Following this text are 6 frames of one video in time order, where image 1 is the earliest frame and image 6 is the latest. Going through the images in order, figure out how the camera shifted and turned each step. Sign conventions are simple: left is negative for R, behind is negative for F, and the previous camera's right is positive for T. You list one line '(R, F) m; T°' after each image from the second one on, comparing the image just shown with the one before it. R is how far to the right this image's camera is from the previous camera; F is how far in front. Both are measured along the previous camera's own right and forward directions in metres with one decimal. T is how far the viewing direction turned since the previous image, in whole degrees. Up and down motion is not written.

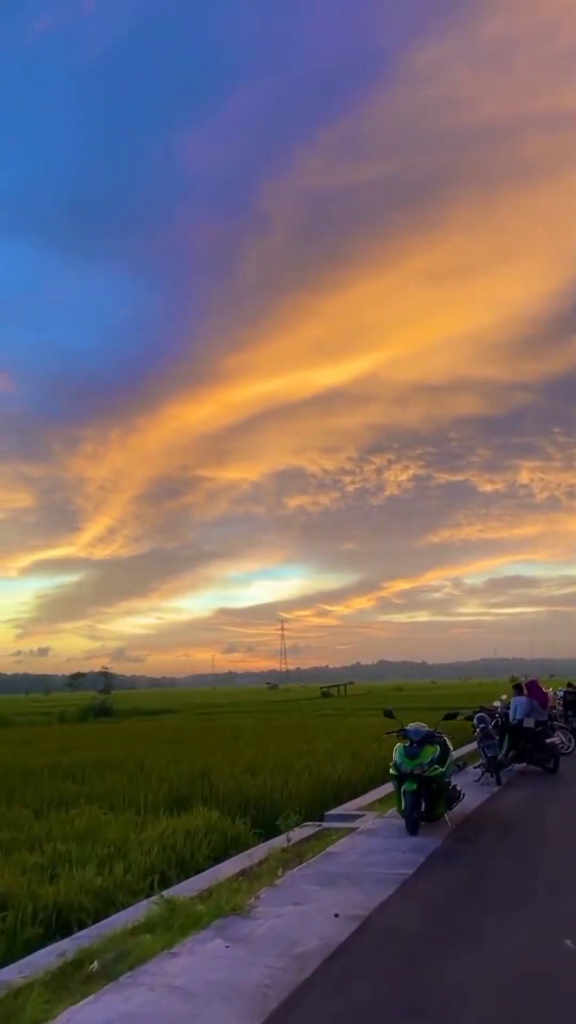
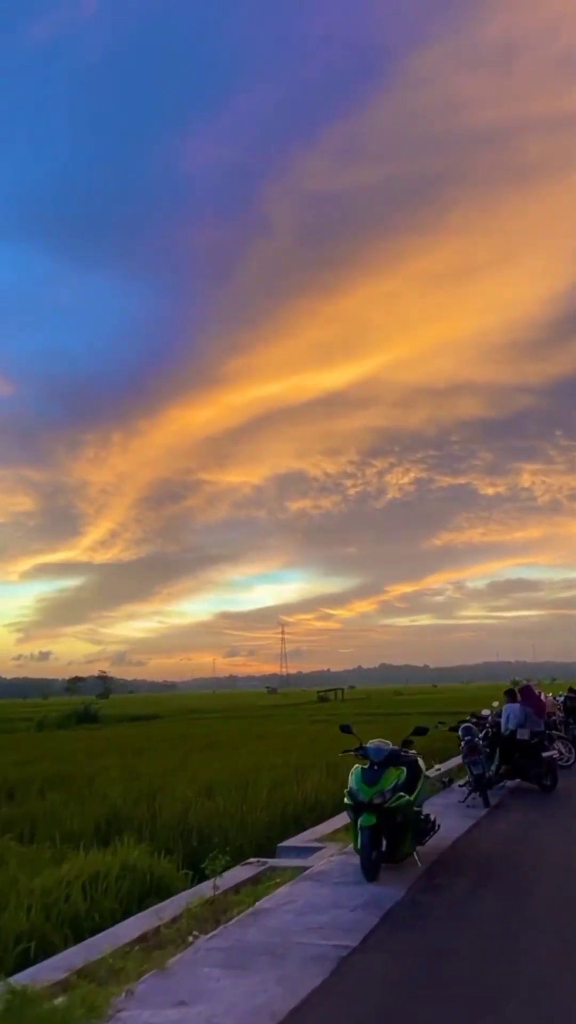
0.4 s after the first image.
(+0.6, +1.9) m; 0°
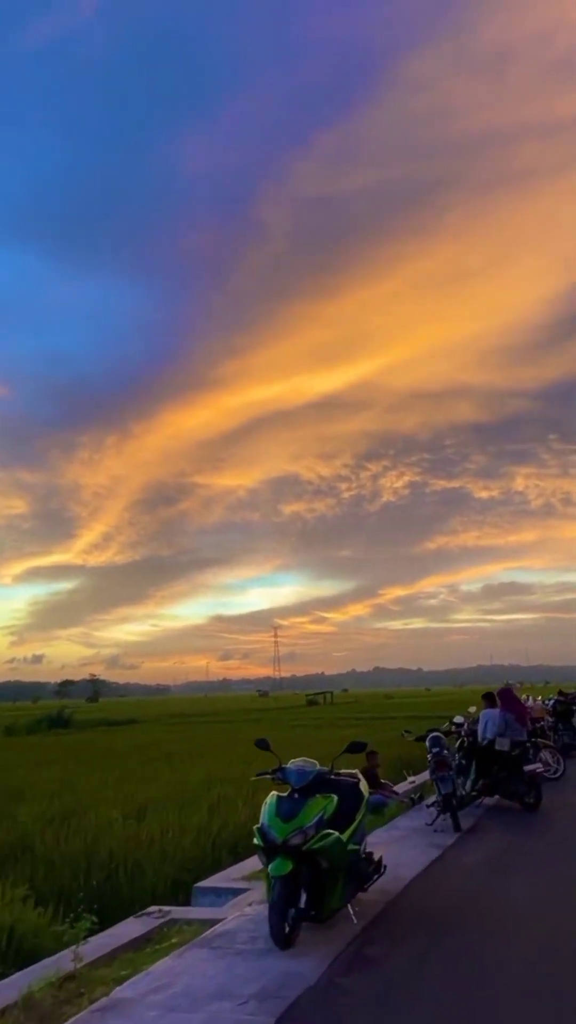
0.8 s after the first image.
(+0.6, +1.9) m; 0°
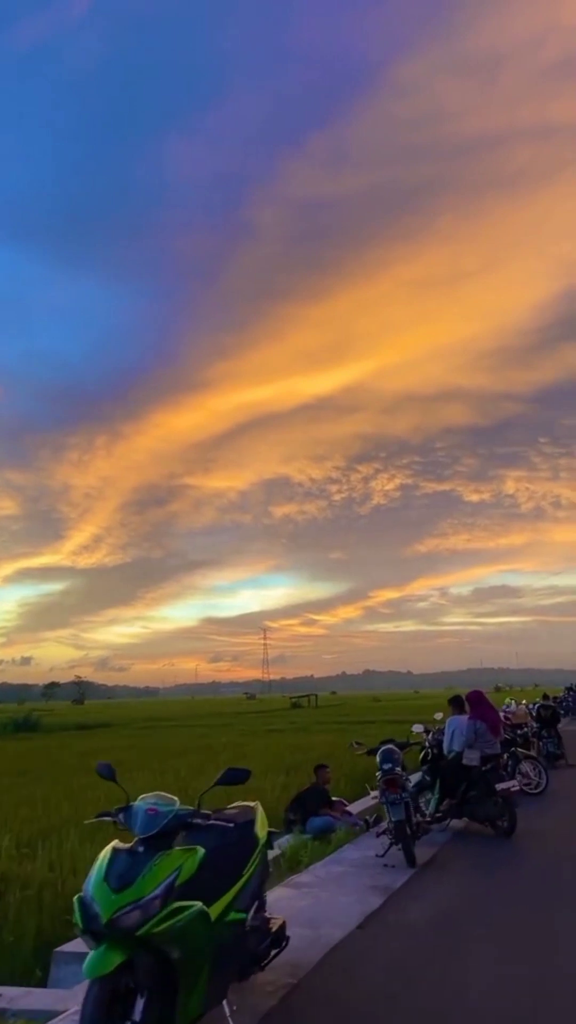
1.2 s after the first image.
(+0.6, +2.0) m; +1°
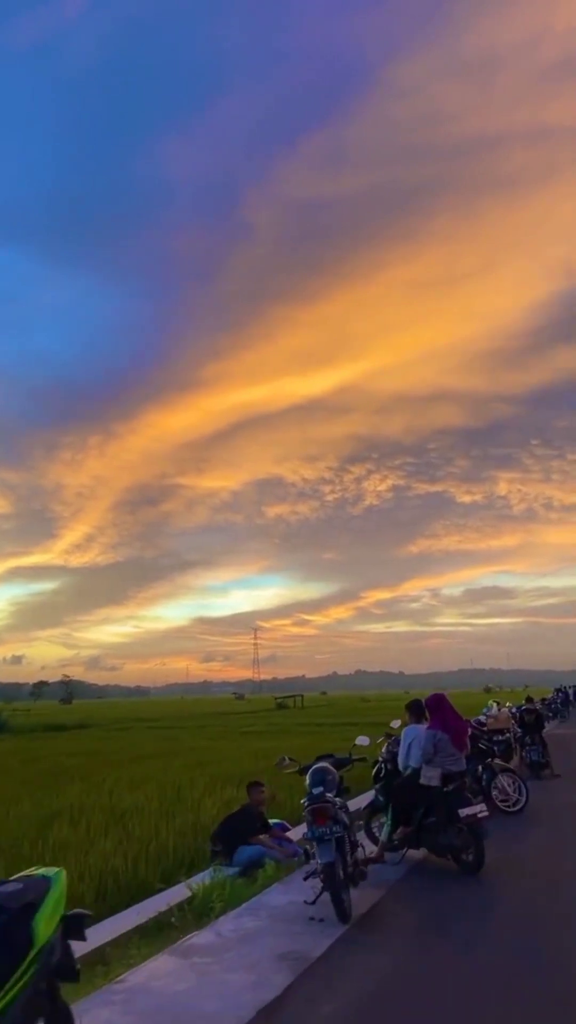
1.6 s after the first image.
(+0.6, +1.9) m; 0°
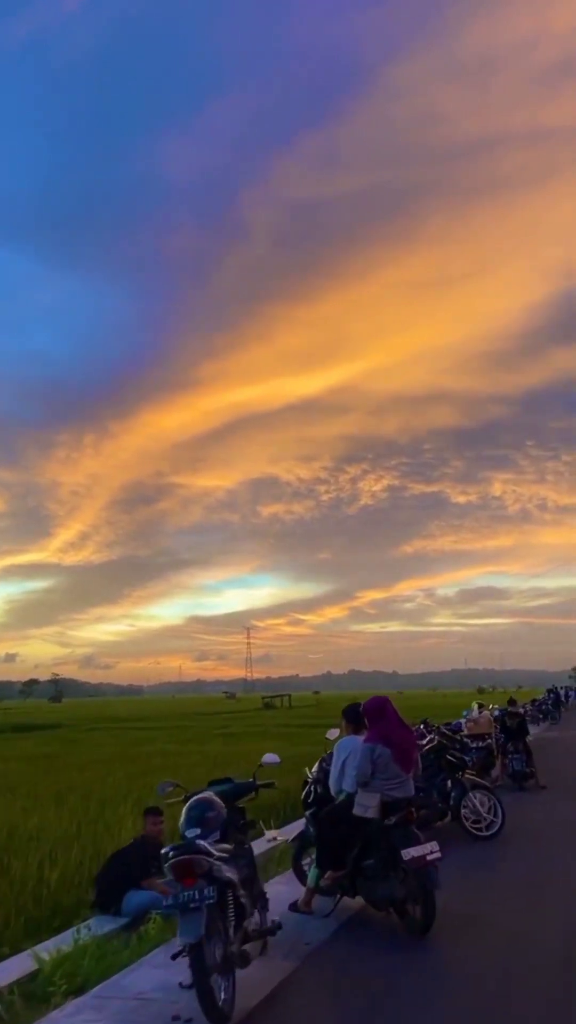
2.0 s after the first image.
(+0.7, +2.1) m; 0°
